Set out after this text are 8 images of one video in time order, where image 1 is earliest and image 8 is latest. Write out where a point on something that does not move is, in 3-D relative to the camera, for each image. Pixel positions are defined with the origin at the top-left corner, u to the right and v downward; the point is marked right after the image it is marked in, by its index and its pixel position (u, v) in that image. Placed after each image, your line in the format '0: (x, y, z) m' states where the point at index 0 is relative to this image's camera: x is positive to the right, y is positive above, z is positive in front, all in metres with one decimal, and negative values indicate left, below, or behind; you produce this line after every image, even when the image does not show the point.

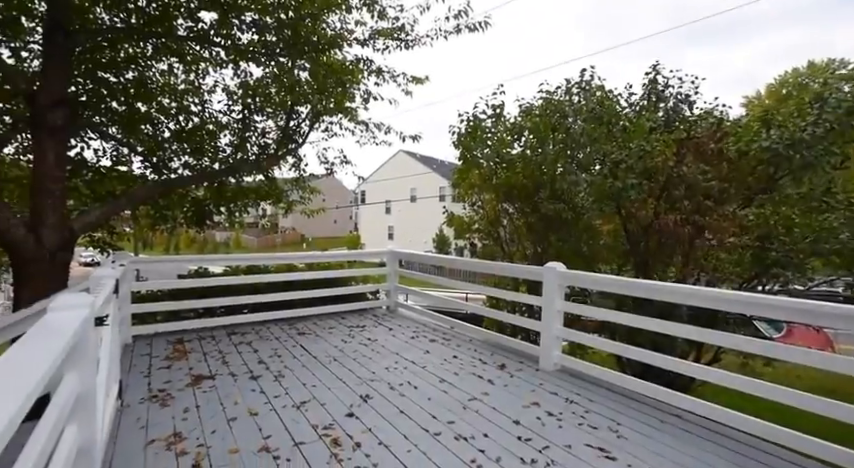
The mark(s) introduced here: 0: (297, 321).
0: (-1.6, -1.1, +5.6) m
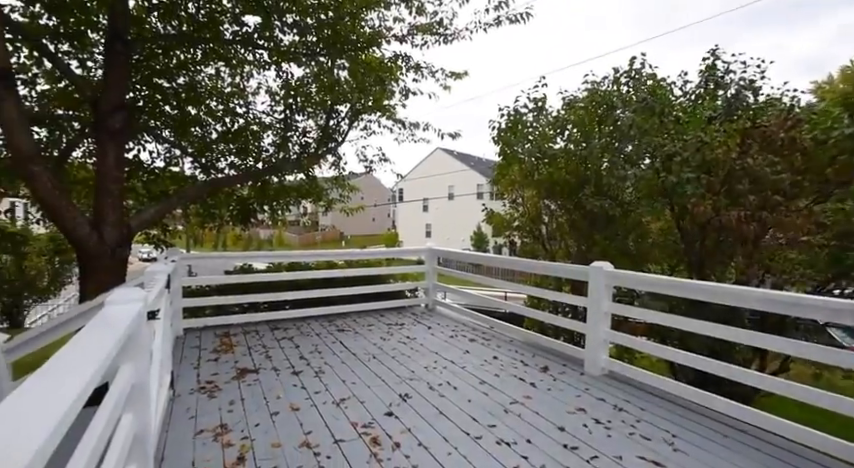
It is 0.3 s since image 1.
0: (-1.1, -1.0, +5.7) m
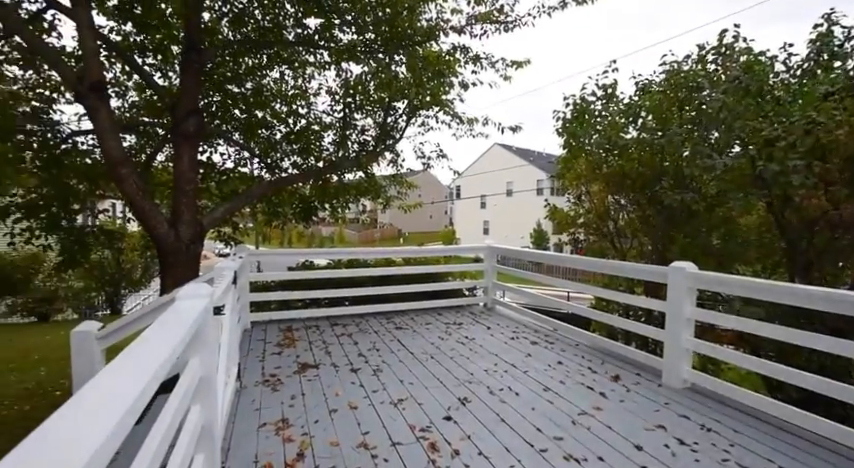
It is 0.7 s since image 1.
0: (-0.4, -1.0, +5.6) m
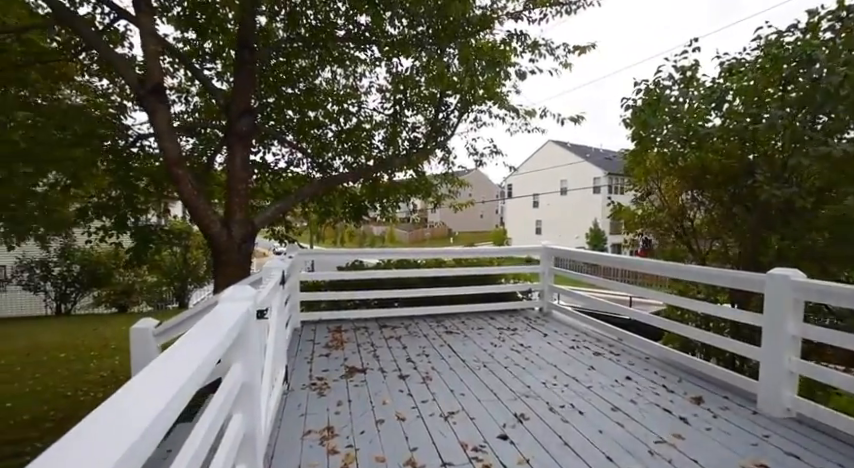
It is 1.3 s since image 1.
0: (+0.2, -1.0, +5.4) m
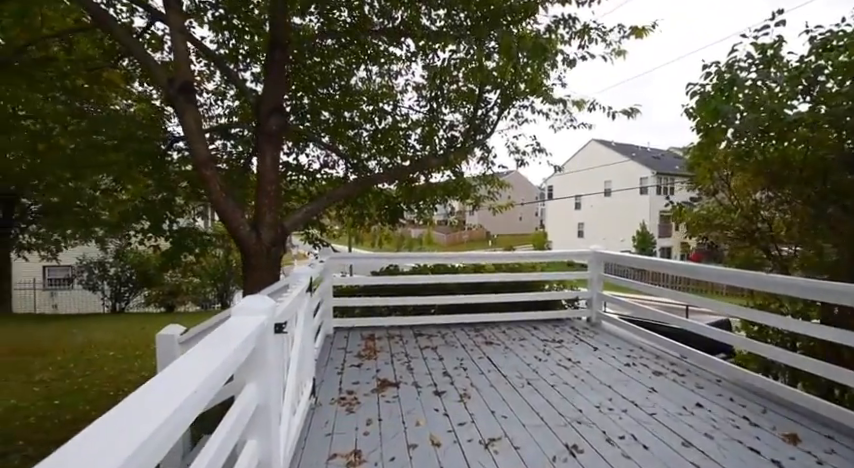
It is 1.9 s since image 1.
0: (+0.7, -1.1, +5.1) m
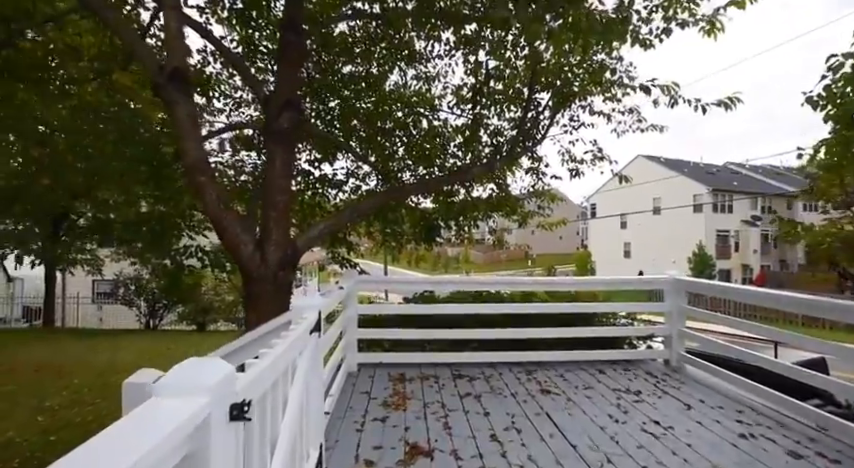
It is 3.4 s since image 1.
0: (+1.0, -1.3, +4.2) m
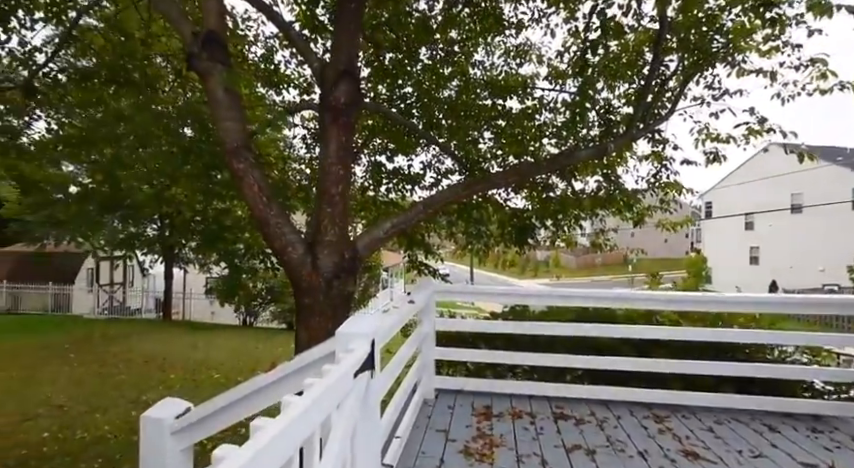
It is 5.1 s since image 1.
0: (+1.7, -1.3, +3.2) m
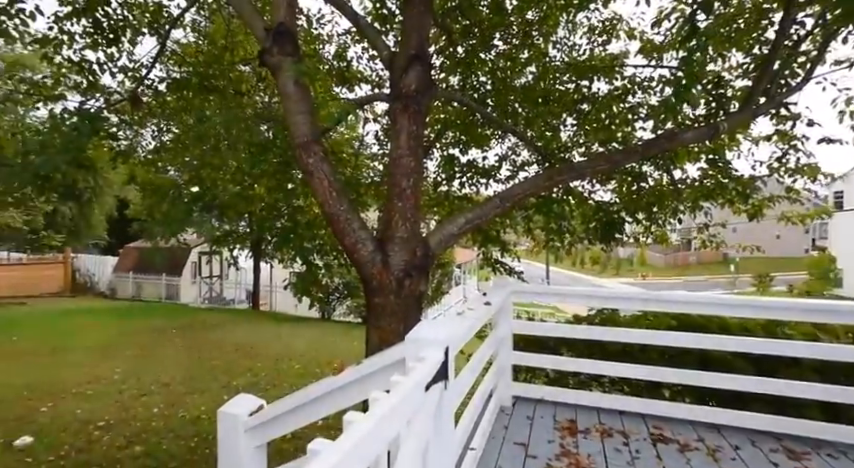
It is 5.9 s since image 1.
0: (+2.2, -1.2, +2.6) m
